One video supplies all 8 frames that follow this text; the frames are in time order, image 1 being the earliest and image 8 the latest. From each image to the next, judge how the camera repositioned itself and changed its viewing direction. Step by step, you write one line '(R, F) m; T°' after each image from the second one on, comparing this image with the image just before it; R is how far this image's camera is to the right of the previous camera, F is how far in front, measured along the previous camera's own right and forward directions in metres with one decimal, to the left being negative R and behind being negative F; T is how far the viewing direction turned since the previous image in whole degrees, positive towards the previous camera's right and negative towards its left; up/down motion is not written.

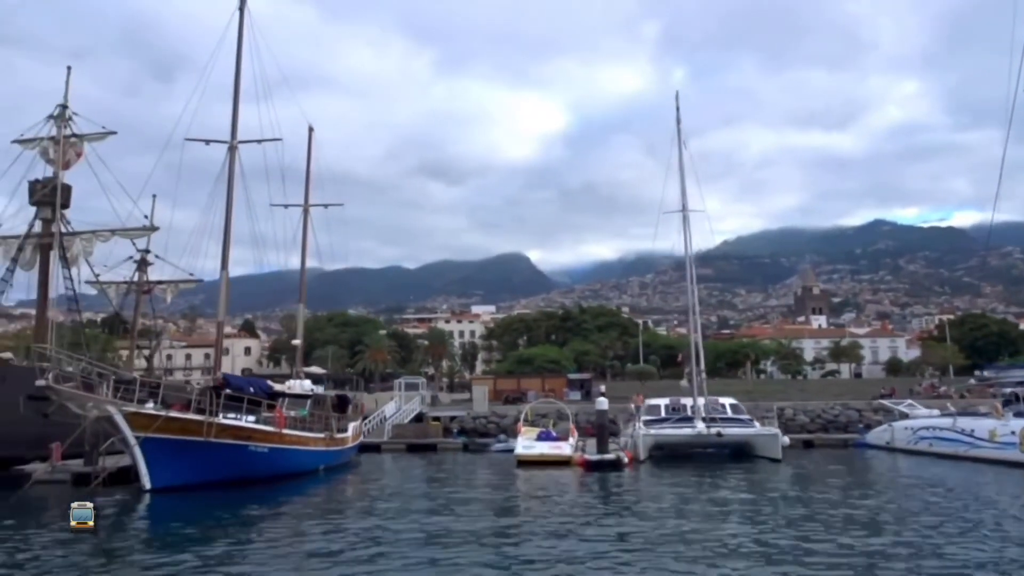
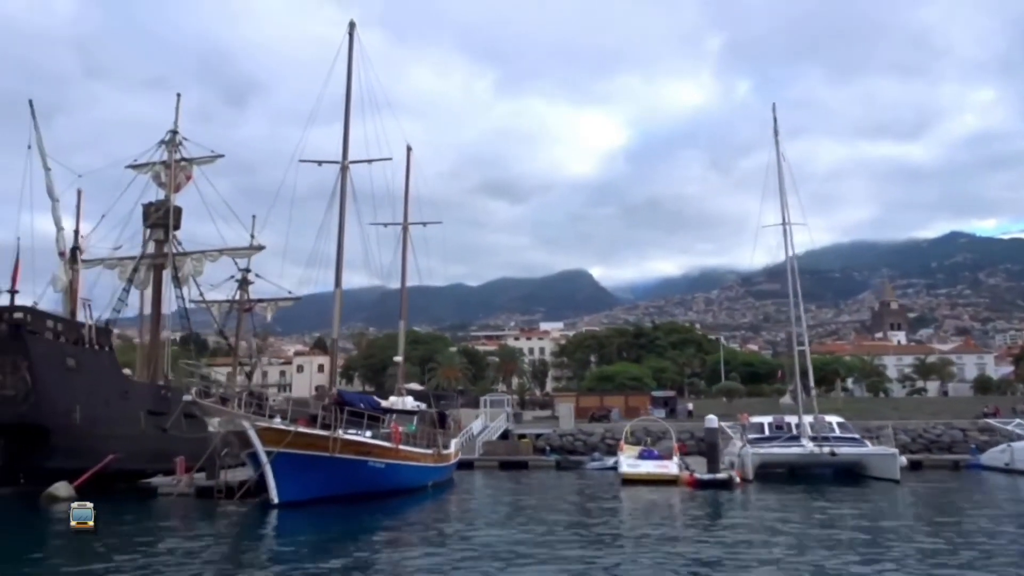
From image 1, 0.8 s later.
(-1.2, 0.0) m; -4°
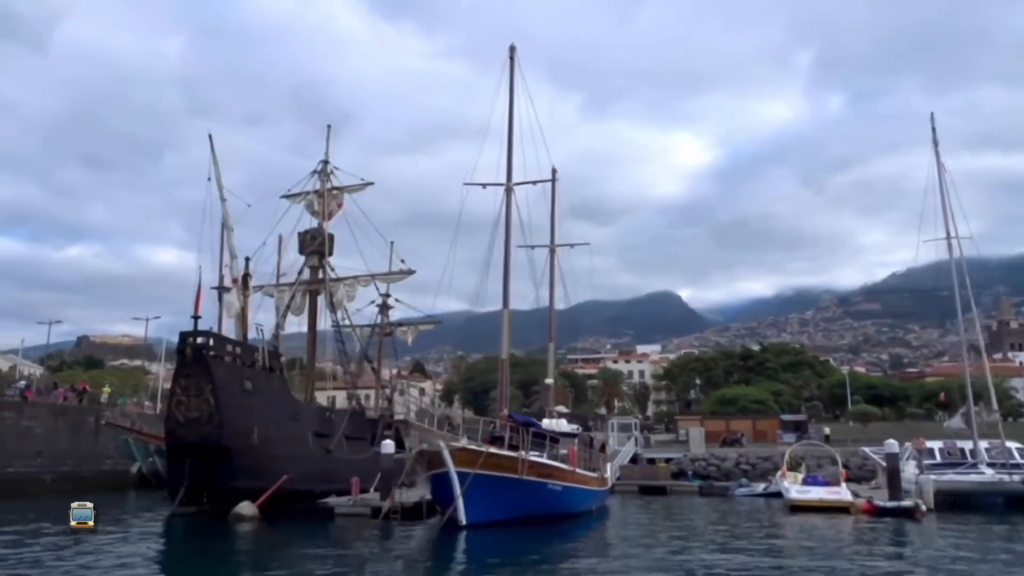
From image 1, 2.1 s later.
(-2.0, +0.1) m; -6°
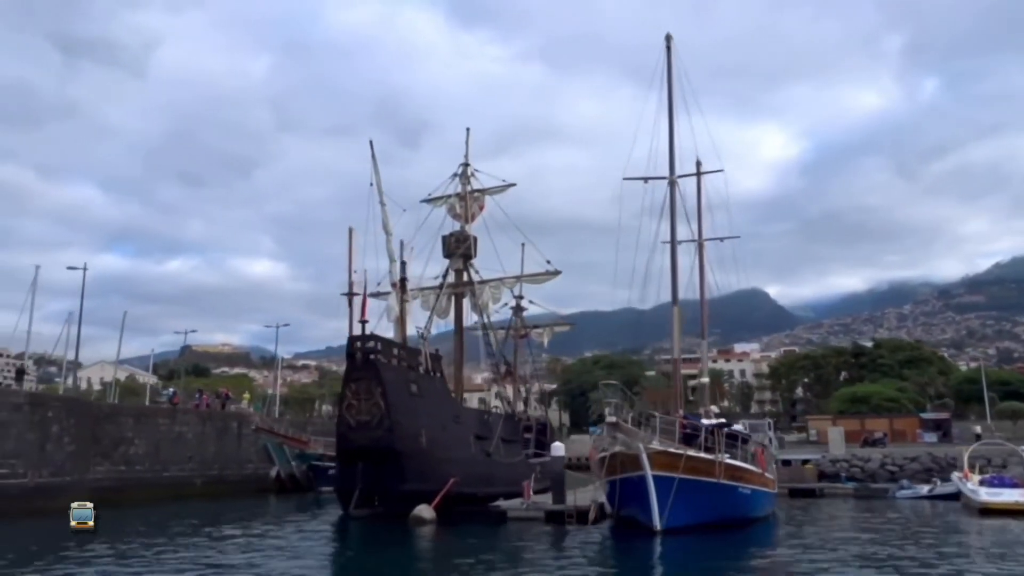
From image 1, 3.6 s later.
(-2.2, +0.3) m; -6°
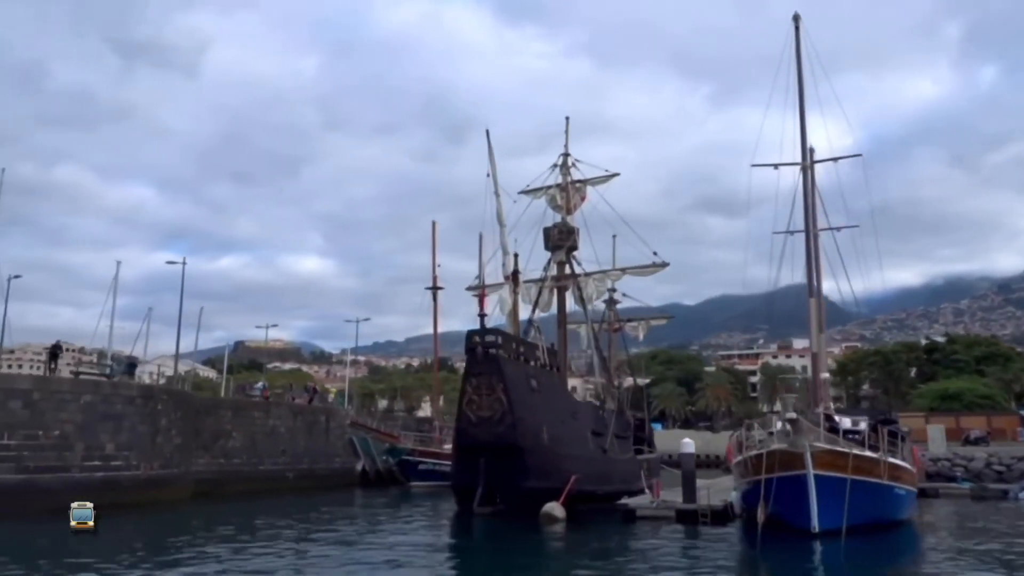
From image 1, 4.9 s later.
(-2.0, +0.6) m; -3°
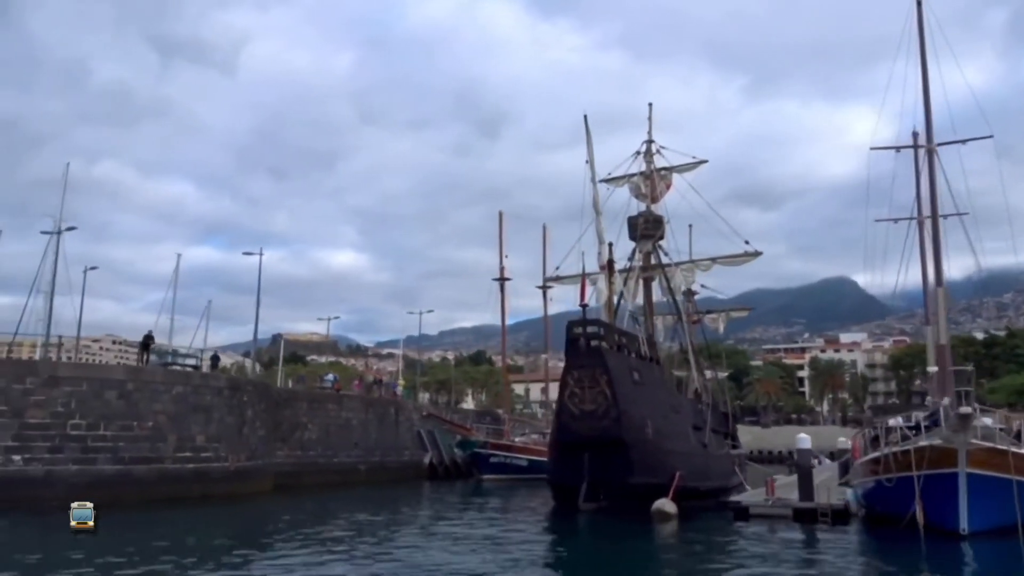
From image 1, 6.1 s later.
(-1.8, +0.6) m; -3°
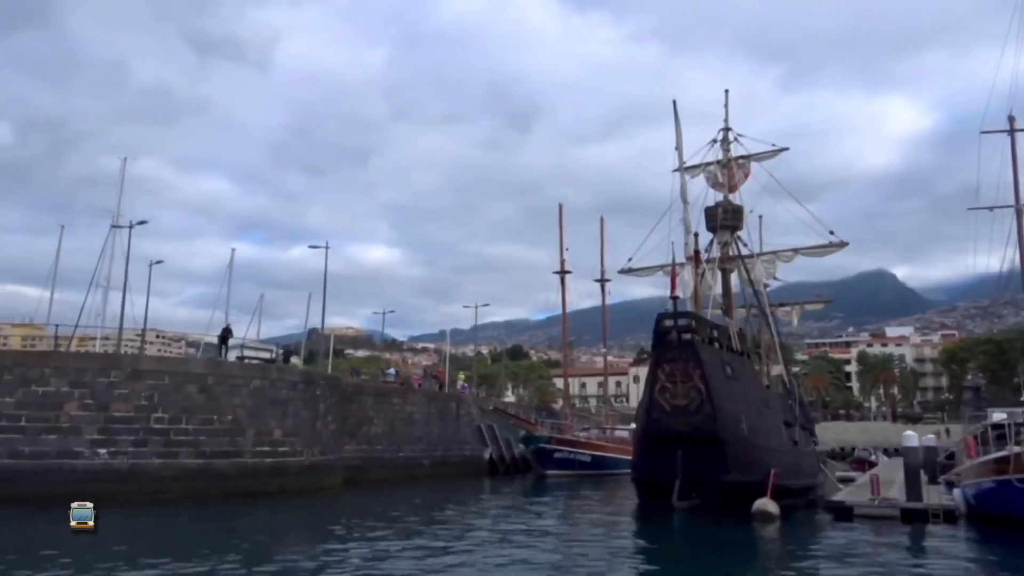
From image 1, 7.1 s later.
(-1.4, +0.5) m; -2°
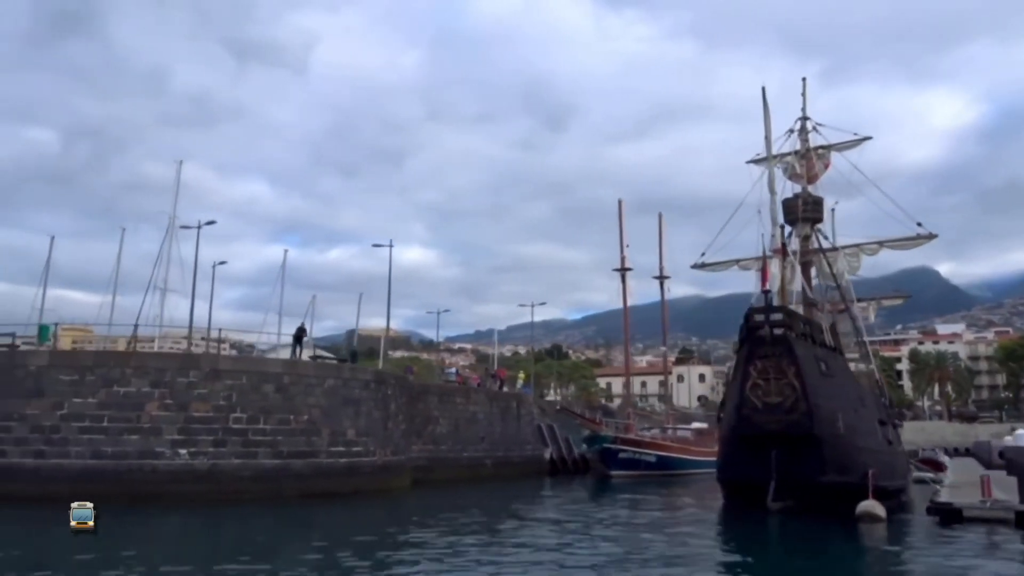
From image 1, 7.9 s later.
(-1.2, +0.5) m; -3°
